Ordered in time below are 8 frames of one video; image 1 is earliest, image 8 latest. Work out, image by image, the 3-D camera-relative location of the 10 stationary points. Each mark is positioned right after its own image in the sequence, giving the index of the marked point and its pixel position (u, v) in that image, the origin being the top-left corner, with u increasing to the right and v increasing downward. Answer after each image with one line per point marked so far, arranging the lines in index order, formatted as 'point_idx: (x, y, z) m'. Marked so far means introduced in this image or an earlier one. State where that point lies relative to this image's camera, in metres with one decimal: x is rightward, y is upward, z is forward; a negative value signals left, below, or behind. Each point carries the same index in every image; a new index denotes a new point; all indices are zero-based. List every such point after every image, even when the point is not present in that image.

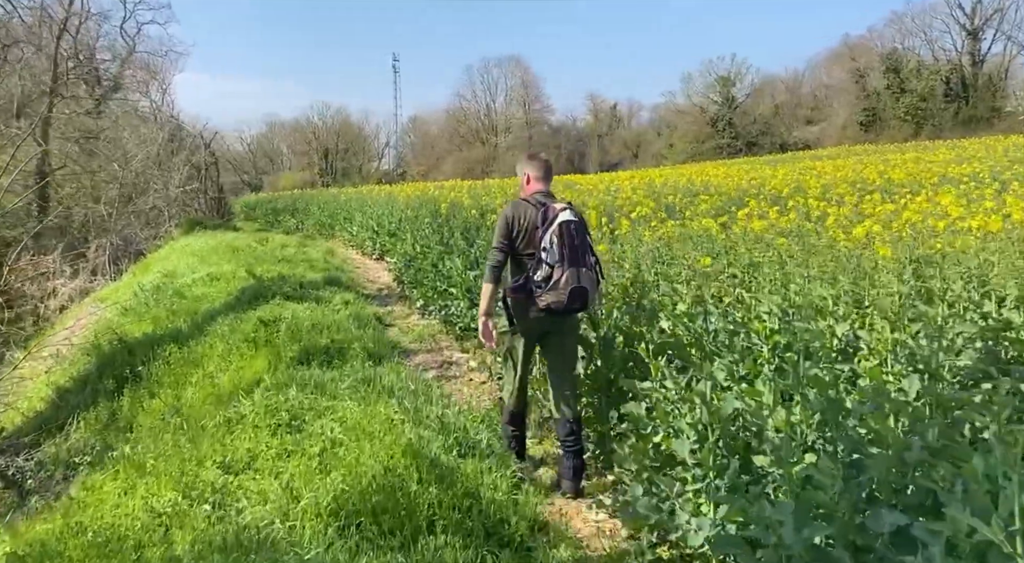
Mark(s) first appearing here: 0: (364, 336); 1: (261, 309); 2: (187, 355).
0: (-1.6, -0.6, +8.4) m
1: (-3.1, -0.3, +9.7) m
2: (-3.9, -0.9, +9.4) m
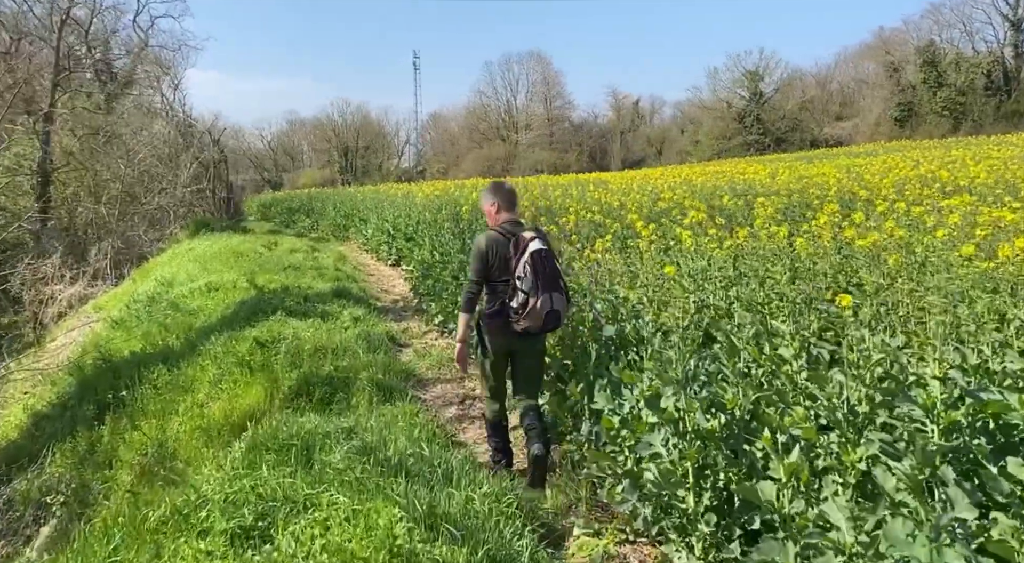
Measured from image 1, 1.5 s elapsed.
0: (-1.3, -0.7, +7.2) m
1: (-2.8, -0.5, +8.6) m
2: (-3.6, -1.0, +8.3) m
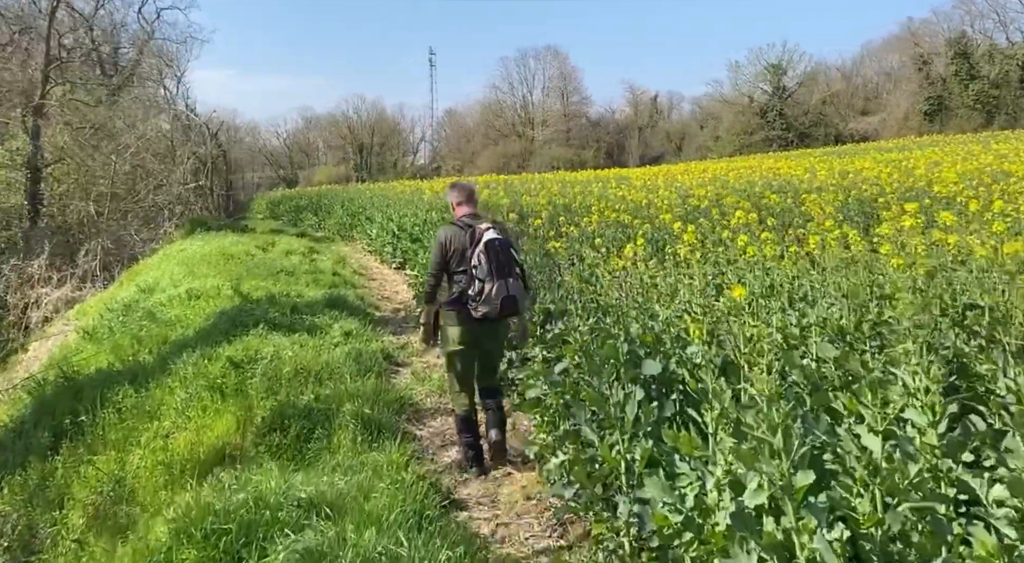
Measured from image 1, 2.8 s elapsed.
0: (-1.2, -0.8, +6.1) m
1: (-2.6, -0.6, +7.5) m
2: (-3.5, -1.1, +7.3) m
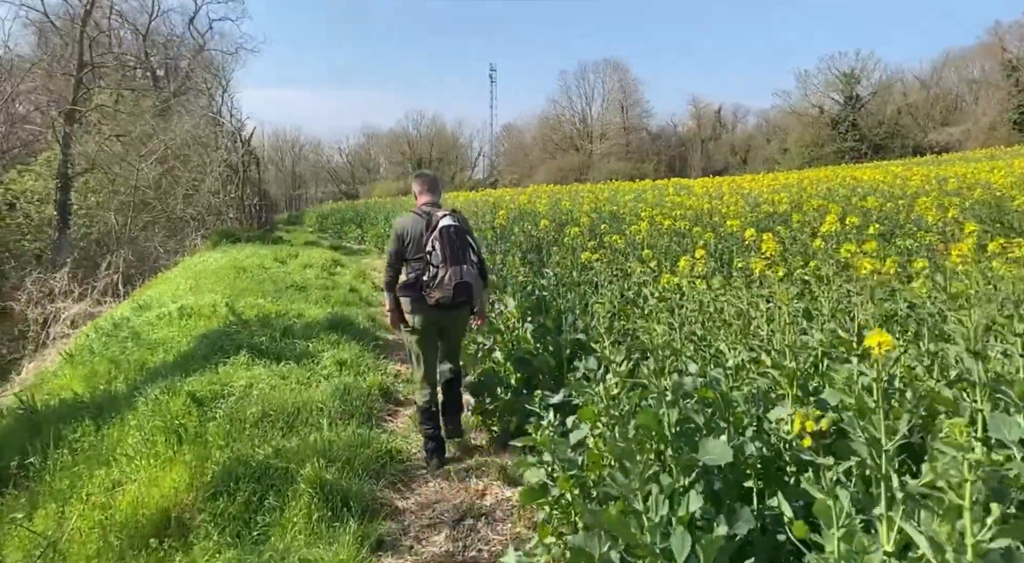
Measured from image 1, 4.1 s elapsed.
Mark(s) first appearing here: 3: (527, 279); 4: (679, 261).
0: (-1.1, -1.0, +4.8) m
1: (-2.4, -0.7, +6.3) m
2: (-3.3, -1.3, +6.1) m
3: (+0.1, 0.0, +6.2) m
4: (+1.3, +0.2, +6.1) m
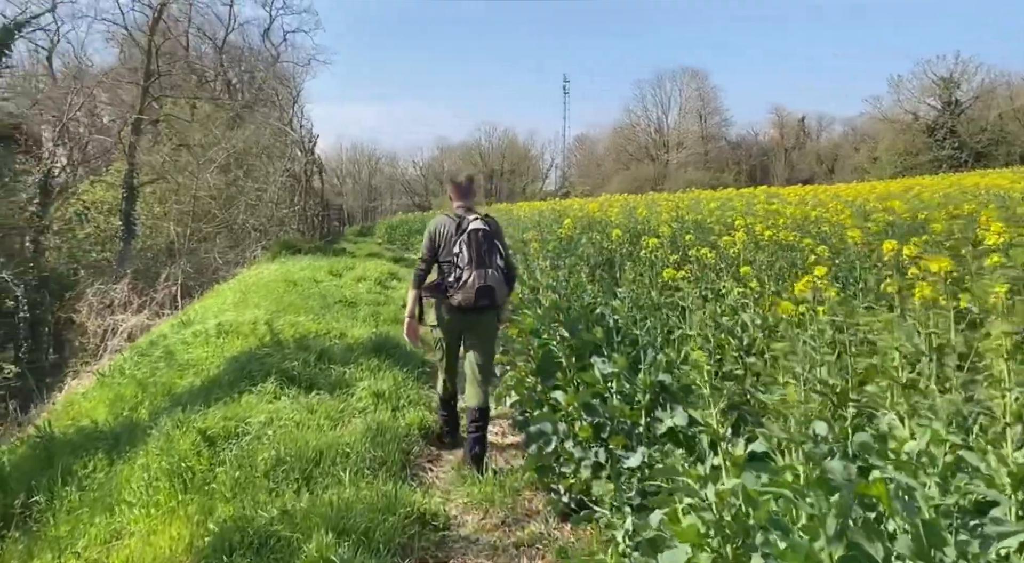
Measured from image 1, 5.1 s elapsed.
0: (-0.8, -1.1, +3.9) m
1: (-1.9, -0.8, +5.5) m
2: (-2.8, -1.4, +5.4) m
3: (+0.6, -0.1, +5.2) m
4: (+1.7, 0.0, +5.0) m
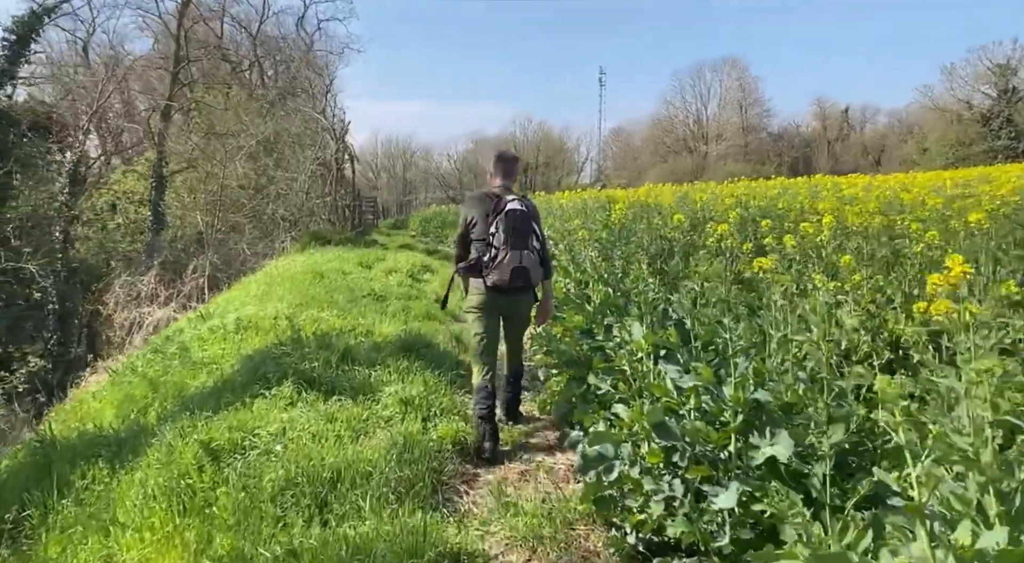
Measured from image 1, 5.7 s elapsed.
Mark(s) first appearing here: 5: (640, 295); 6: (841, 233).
0: (-0.5, -1.0, +3.2) m
1: (-1.7, -0.8, +4.9) m
2: (-2.5, -1.3, +4.8) m
3: (+0.9, -0.1, +4.4) m
4: (+2.0, +0.1, +4.2) m
5: (+0.7, -0.1, +4.5) m
6: (+2.1, +0.3, +5.1) m
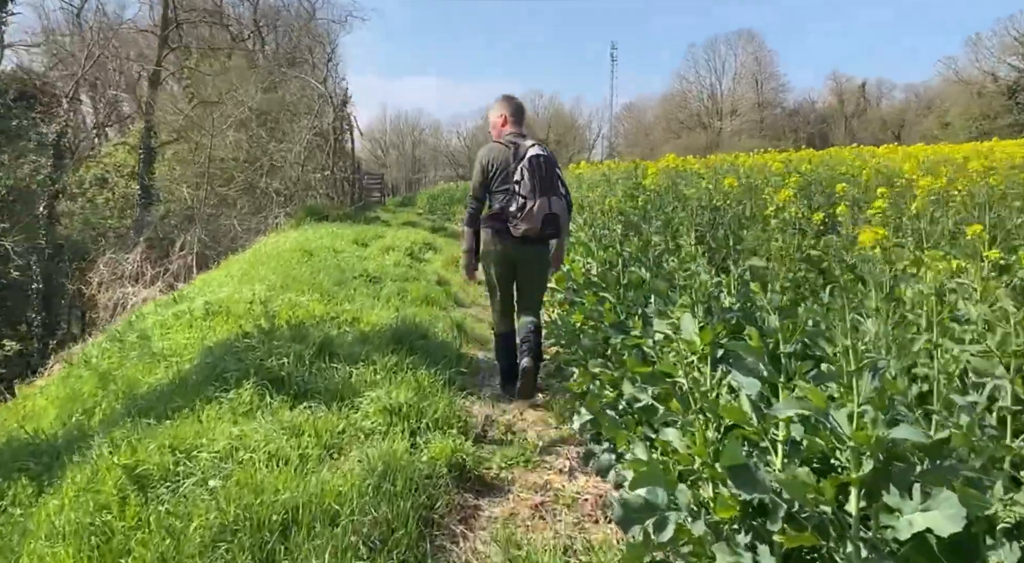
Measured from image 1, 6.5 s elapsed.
0: (-0.5, -1.0, +2.3) m
1: (-1.6, -0.7, +4.0) m
2: (-2.5, -1.2, +3.9) m
3: (+0.9, 0.0, +3.5) m
4: (+2.0, +0.1, +3.2) m
5: (+0.8, 0.0, +3.6) m
6: (+2.2, +0.4, +4.1) m
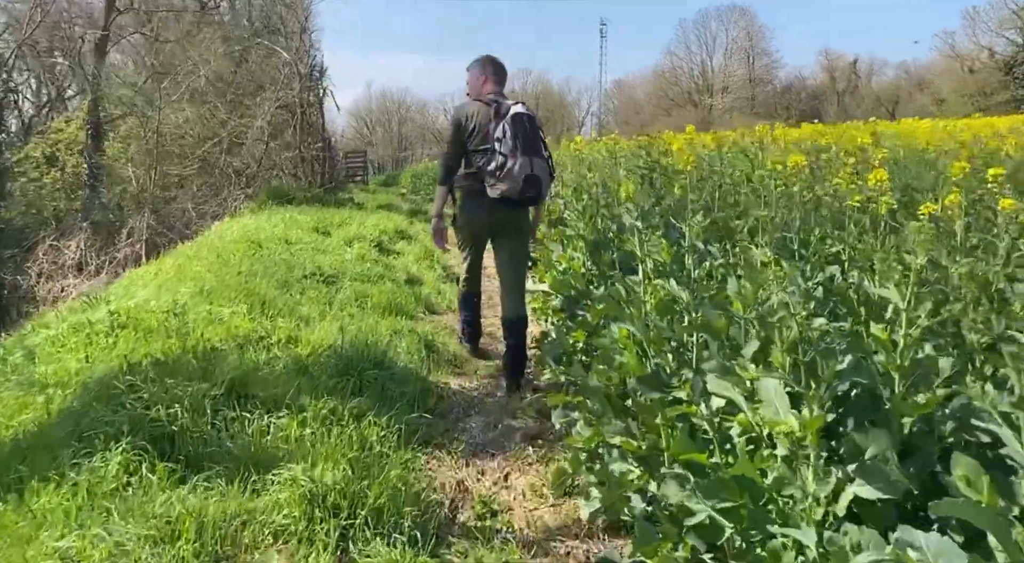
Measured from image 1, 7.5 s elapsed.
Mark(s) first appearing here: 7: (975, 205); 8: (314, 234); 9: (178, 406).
0: (-0.6, -1.1, +1.1) m
1: (-1.7, -0.8, +2.7) m
2: (-2.5, -1.3, +2.7) m
3: (+0.8, -0.1, +2.2) m
4: (+2.0, 0.0, +2.0) m
5: (+0.7, -0.1, +2.3) m
6: (+2.1, +0.3, +2.9) m
7: (+1.9, +0.4, +3.5) m
8: (-2.0, +0.5, +8.1) m
9: (-1.4, -0.5, +3.3) m
